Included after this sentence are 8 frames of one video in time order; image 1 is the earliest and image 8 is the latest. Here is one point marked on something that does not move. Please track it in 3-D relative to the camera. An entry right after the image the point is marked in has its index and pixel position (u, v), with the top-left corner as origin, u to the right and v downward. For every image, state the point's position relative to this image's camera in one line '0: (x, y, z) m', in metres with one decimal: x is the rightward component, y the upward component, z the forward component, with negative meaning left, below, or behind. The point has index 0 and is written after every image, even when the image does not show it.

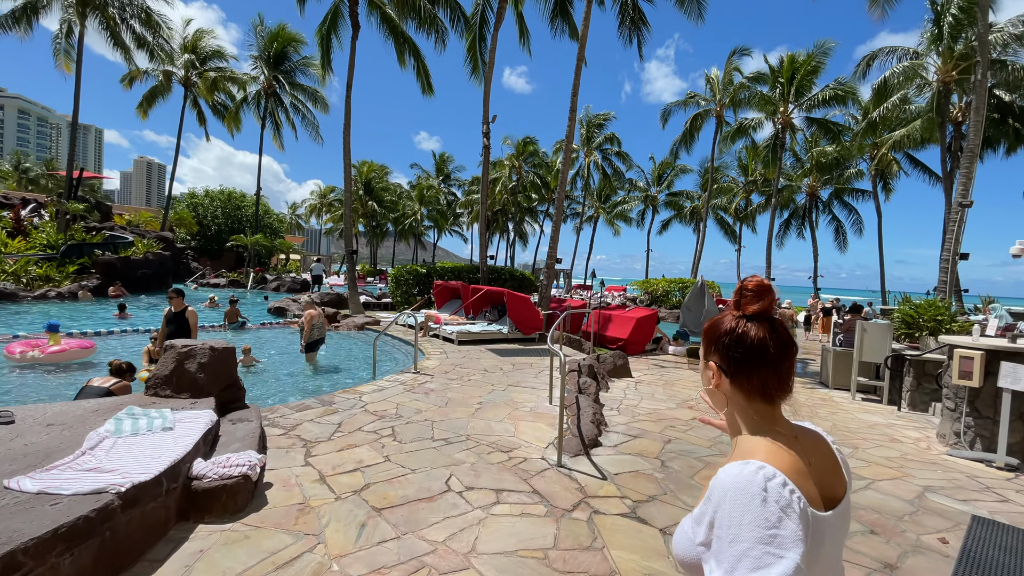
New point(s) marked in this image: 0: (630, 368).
0: (+2.4, -1.6, +9.8) m
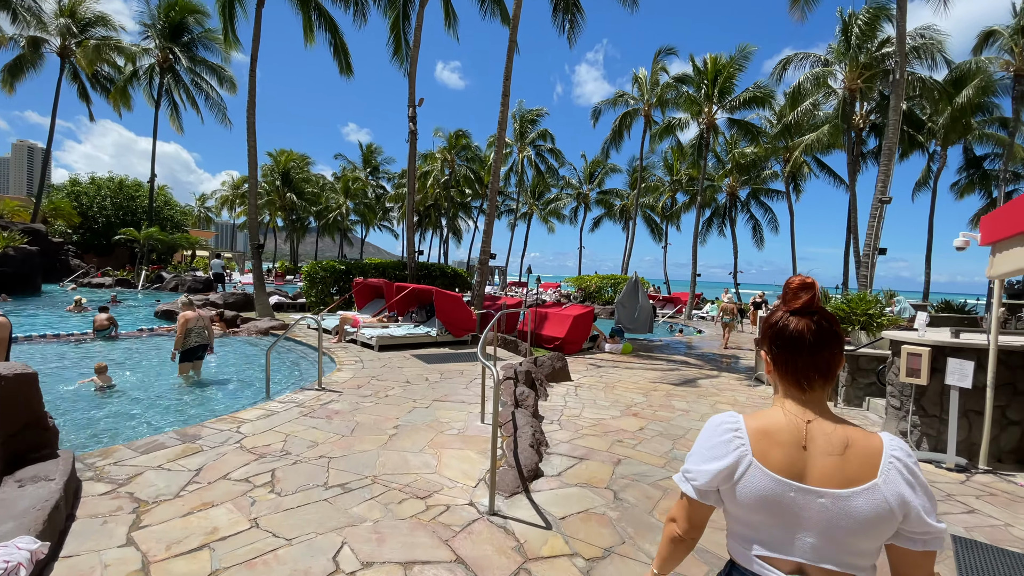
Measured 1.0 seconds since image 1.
0: (+1.1, -1.6, +9.1) m
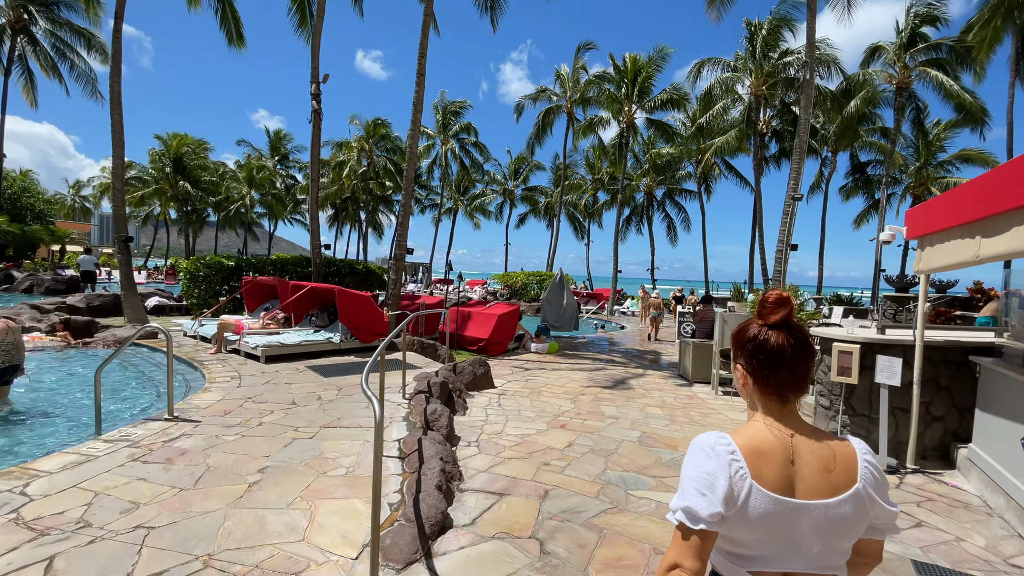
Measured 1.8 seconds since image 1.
0: (-0.3, -1.5, +8.2) m
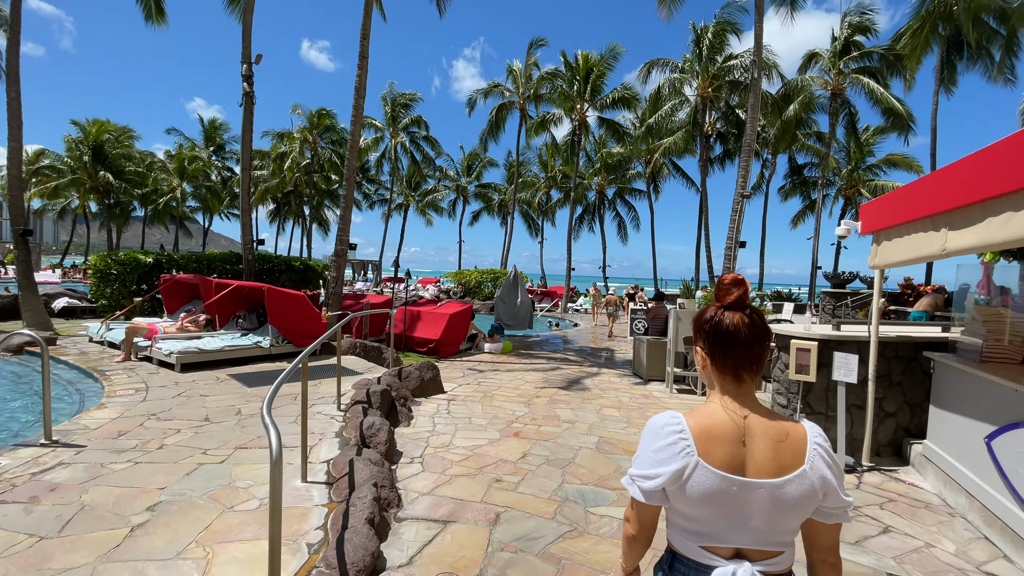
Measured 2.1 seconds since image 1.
0: (-1.1, -1.5, +7.7) m
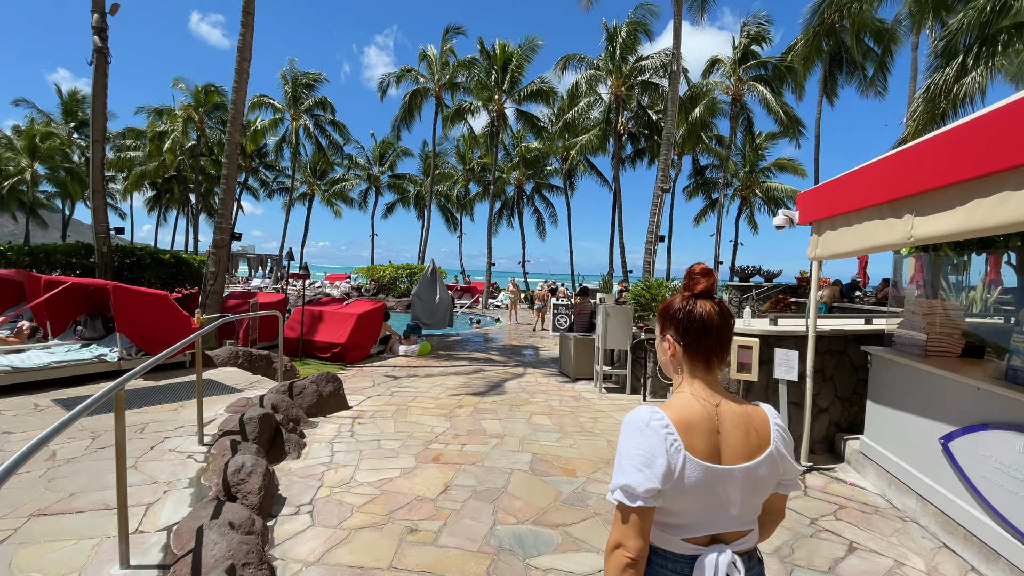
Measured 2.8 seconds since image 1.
0: (-2.3, -1.4, +6.5) m
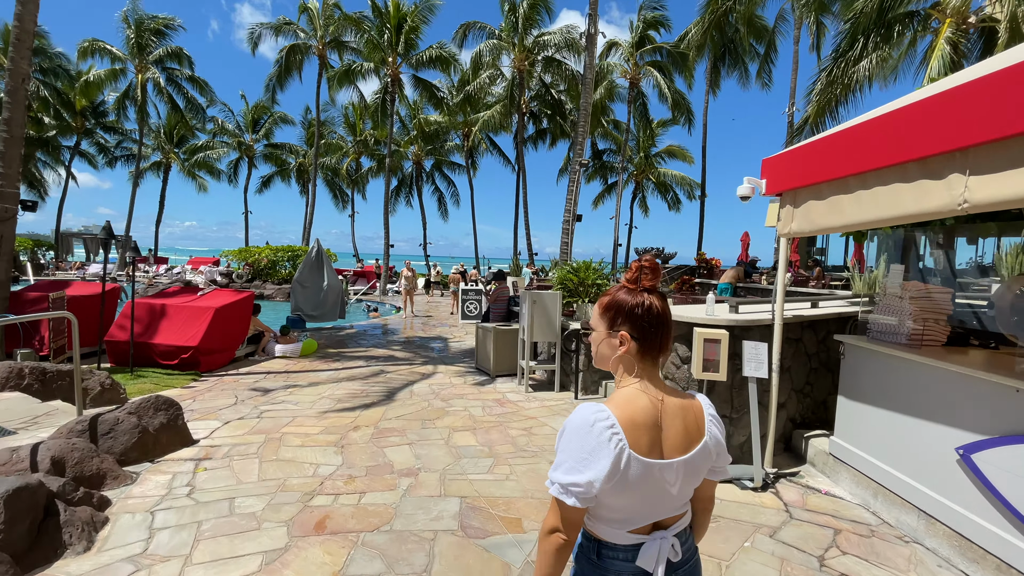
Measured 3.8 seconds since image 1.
0: (-3.2, -1.3, +4.7) m
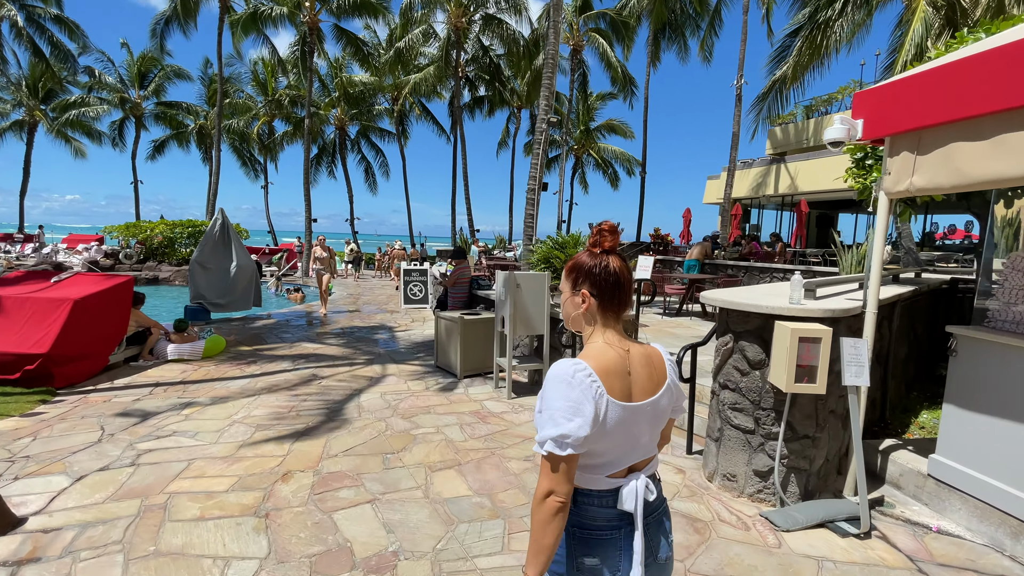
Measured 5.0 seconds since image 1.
0: (-3.1, -1.2, +2.9) m
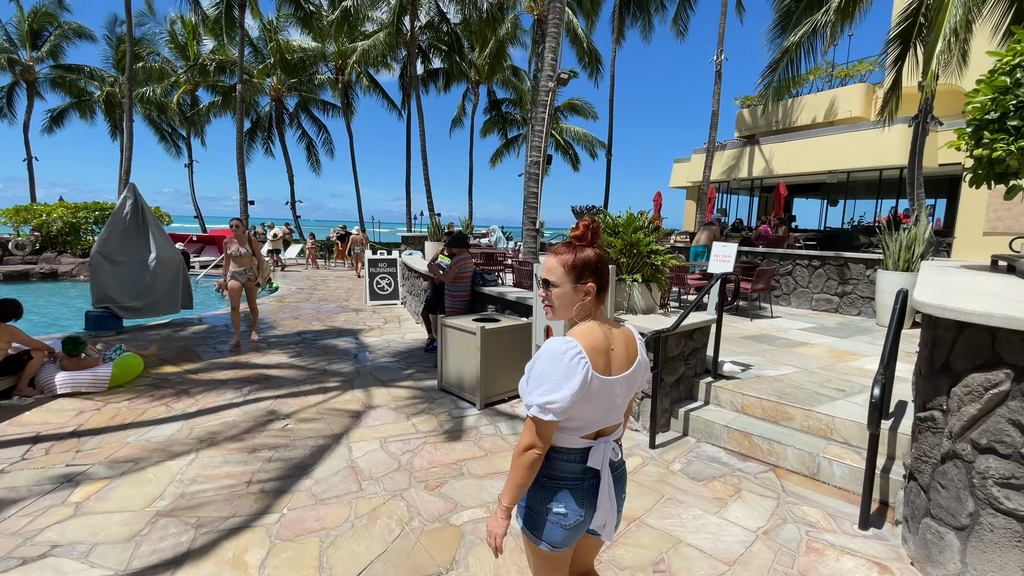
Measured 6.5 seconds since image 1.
0: (-2.4, -1.4, +1.1) m
